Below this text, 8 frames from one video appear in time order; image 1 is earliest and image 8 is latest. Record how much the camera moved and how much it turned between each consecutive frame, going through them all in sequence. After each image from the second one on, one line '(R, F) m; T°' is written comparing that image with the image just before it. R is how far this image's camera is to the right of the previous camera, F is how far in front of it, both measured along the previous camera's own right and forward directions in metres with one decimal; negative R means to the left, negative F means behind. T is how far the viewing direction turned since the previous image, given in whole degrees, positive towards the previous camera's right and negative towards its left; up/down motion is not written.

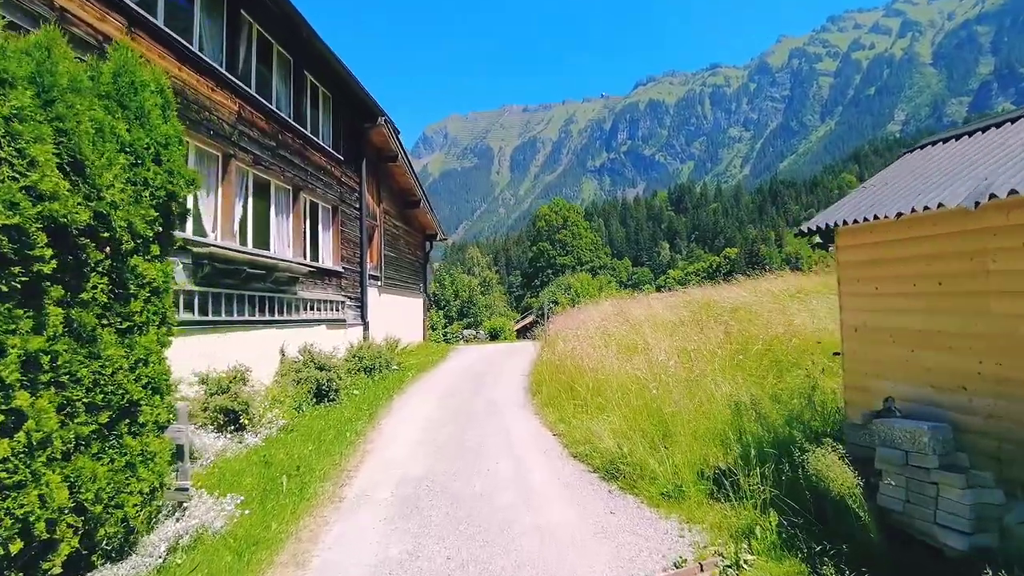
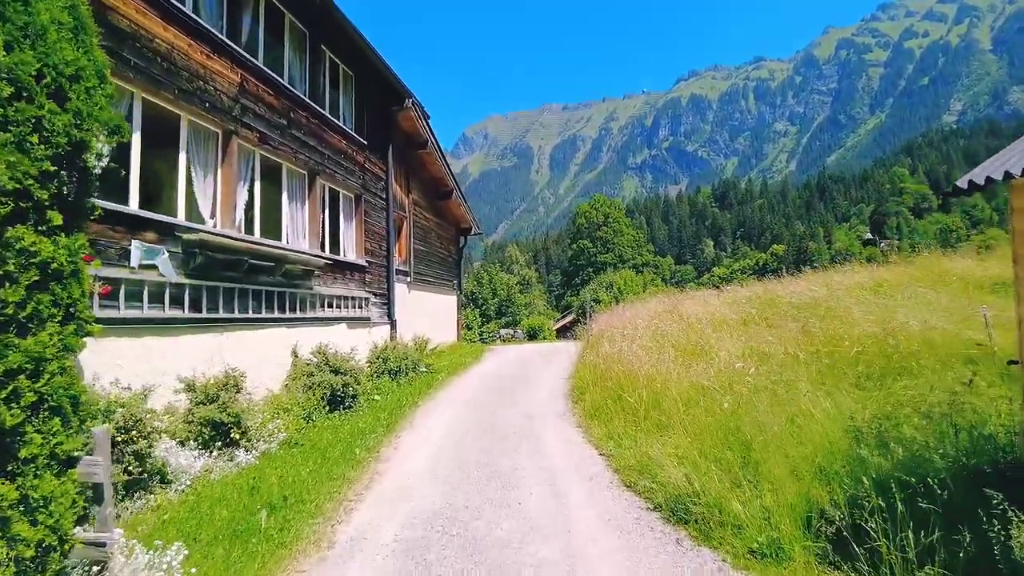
(0.0, +1.4) m; -3°
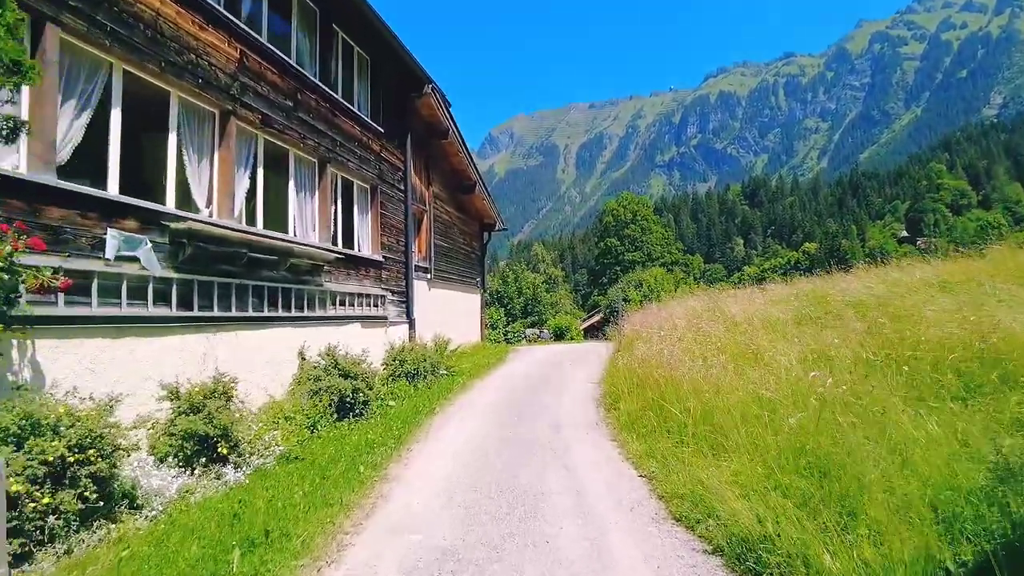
(0.0, +0.9) m; -2°
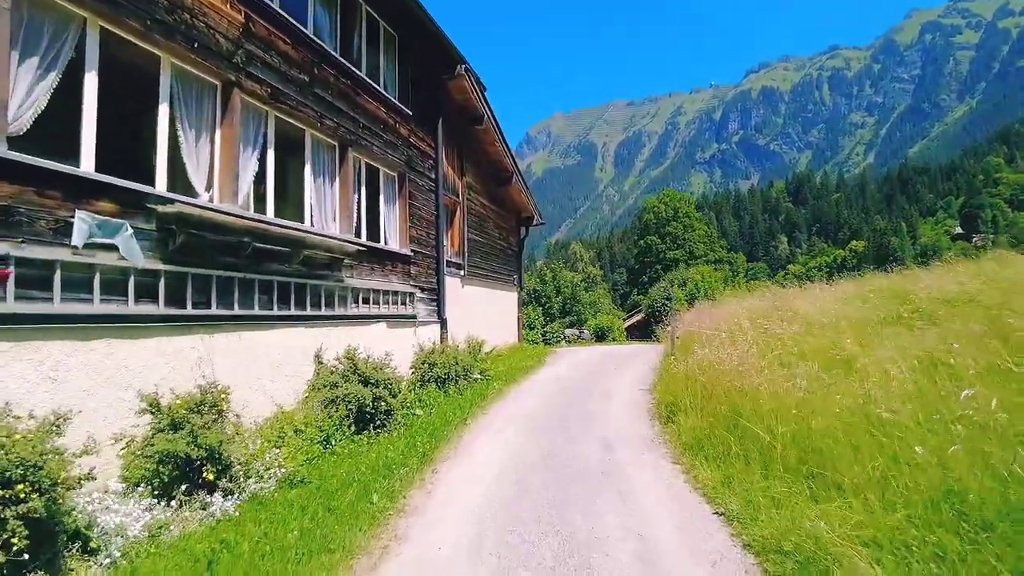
(-0.1, +1.1) m; -3°
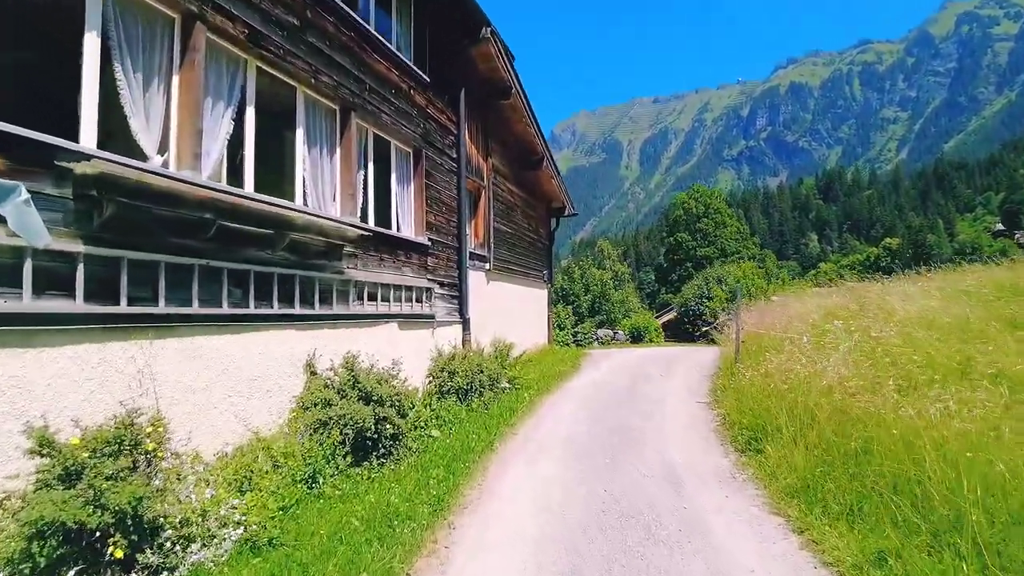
(-0.1, +1.7) m; -2°
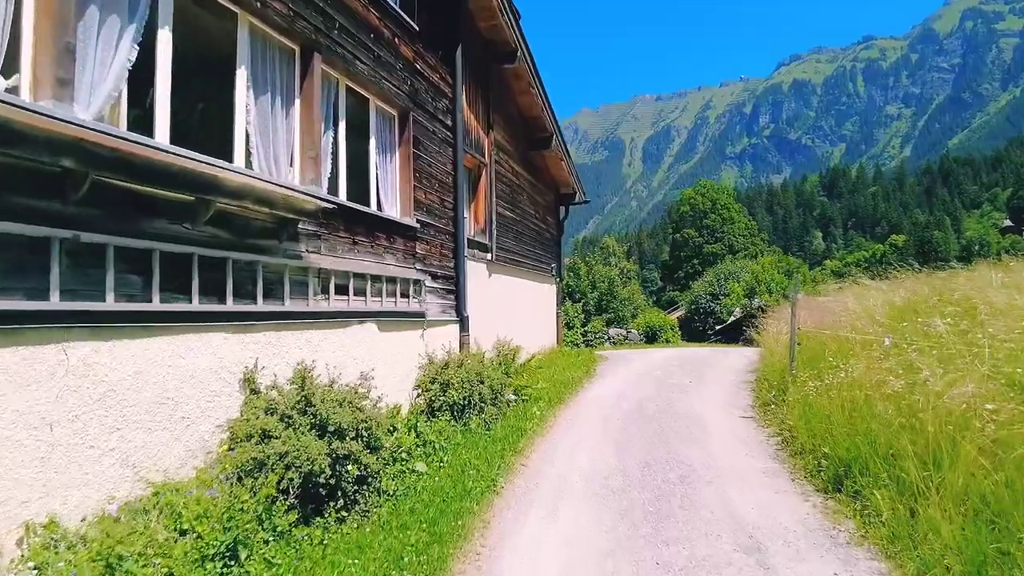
(-0.1, +1.8) m; 0°
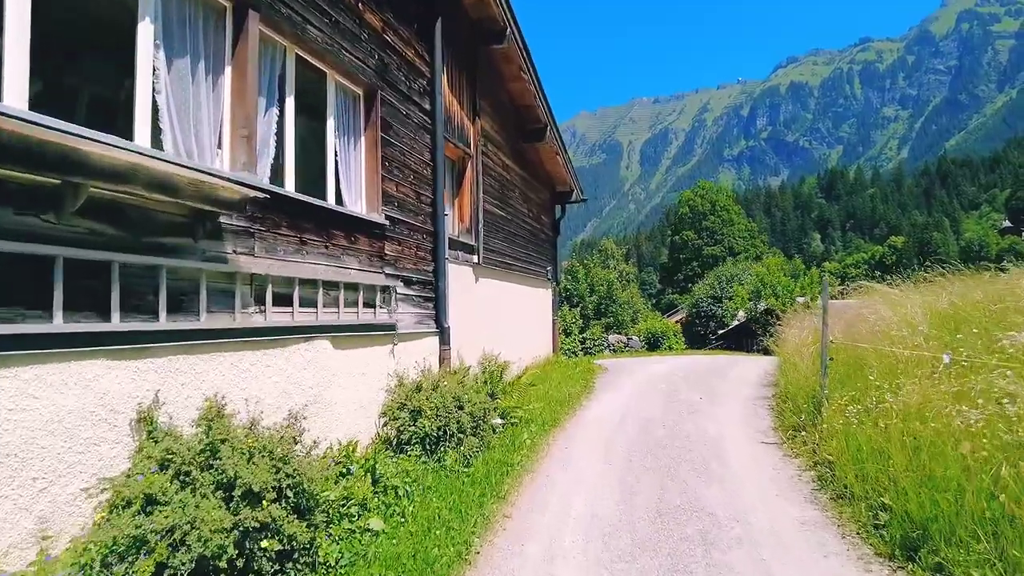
(+0.1, +1.2) m; 0°
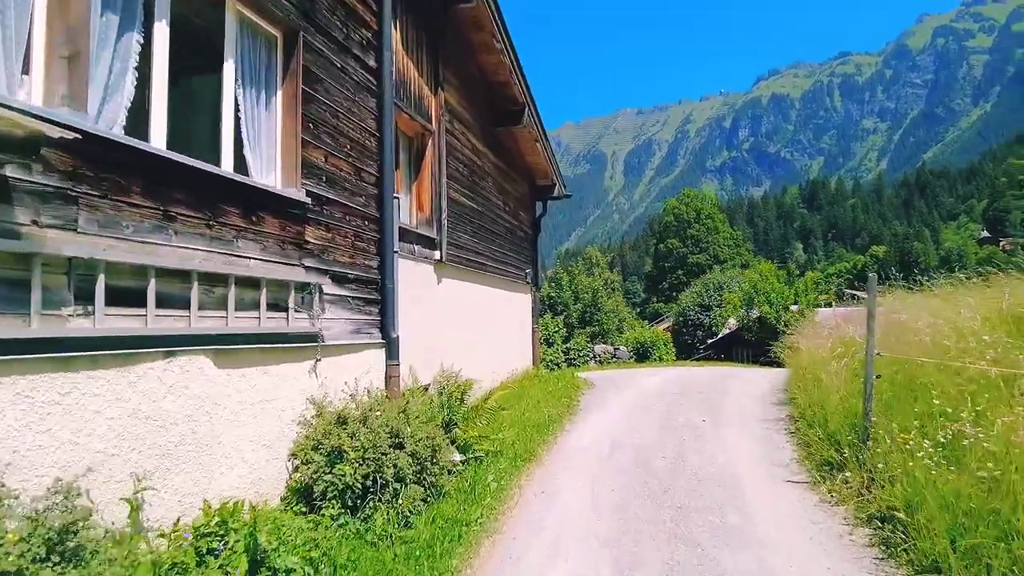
(+0.2, +1.6) m; +1°
